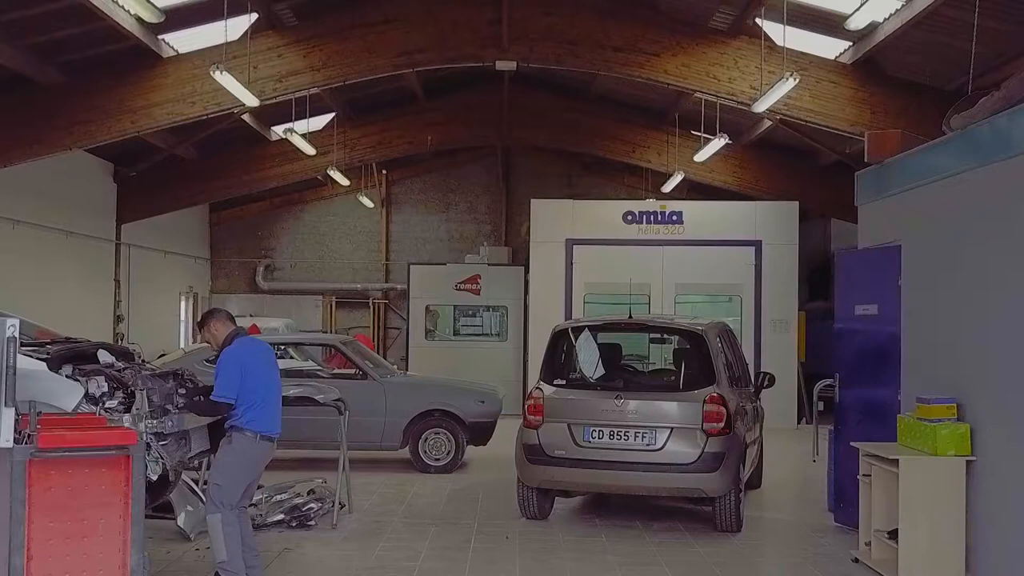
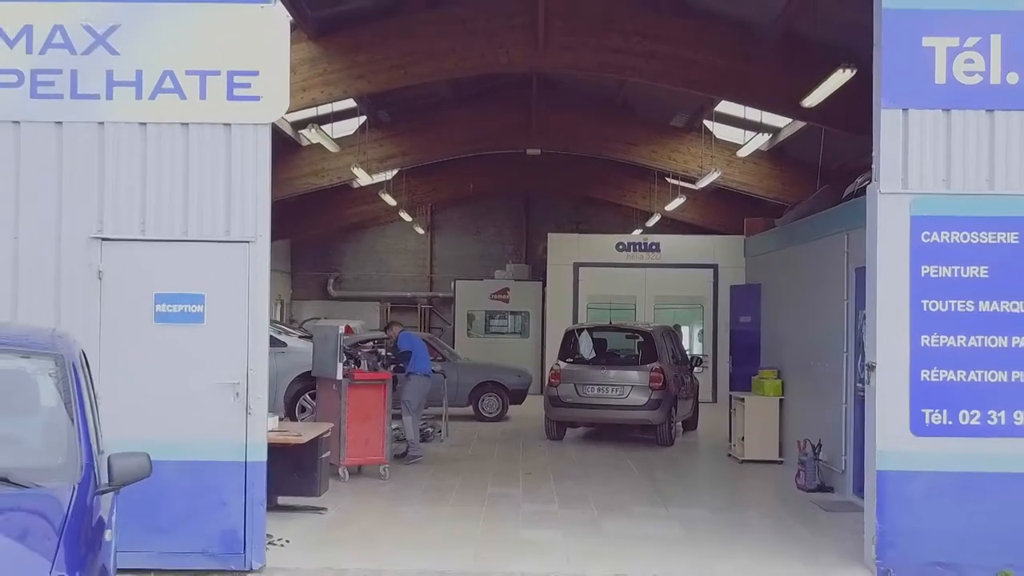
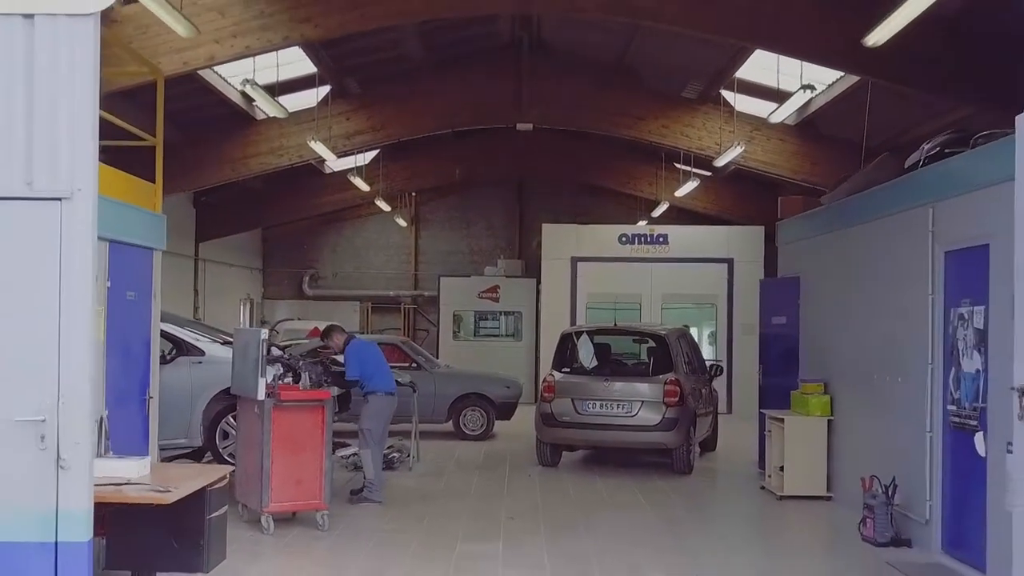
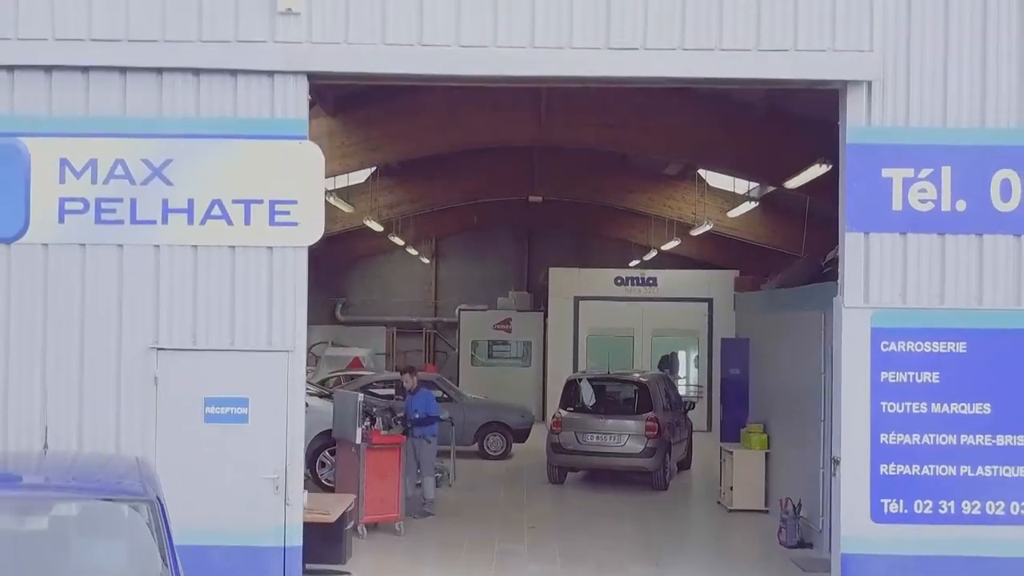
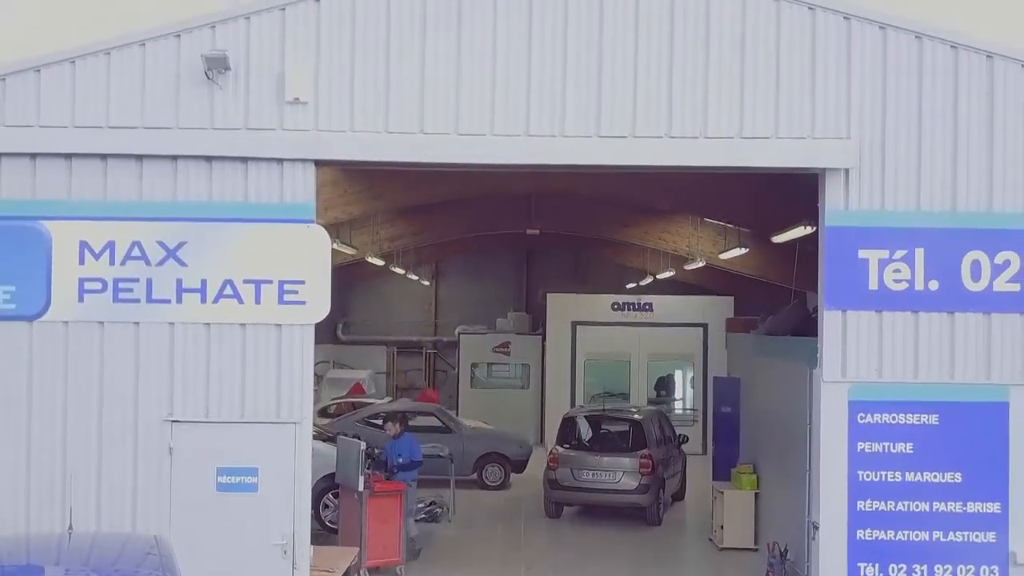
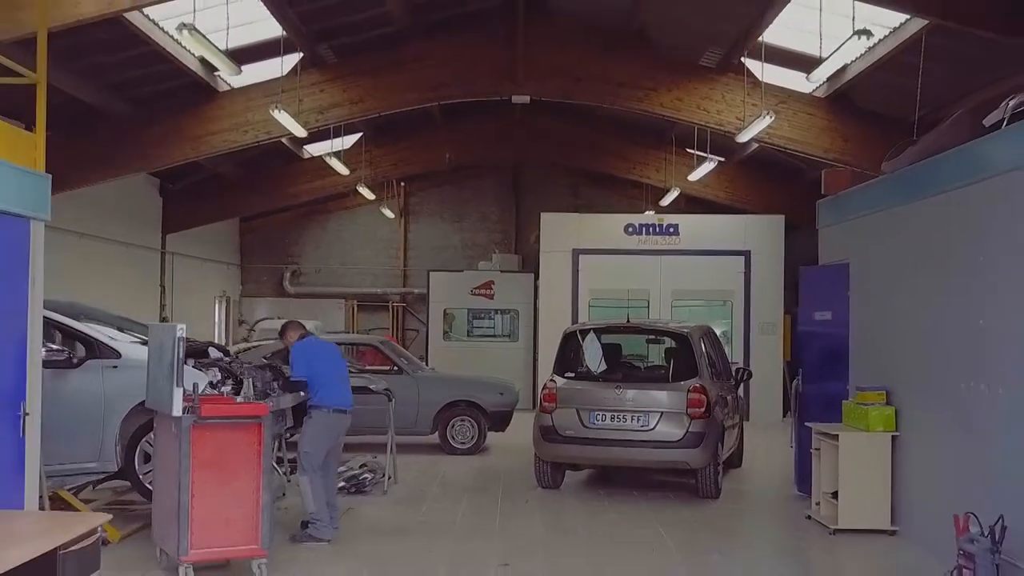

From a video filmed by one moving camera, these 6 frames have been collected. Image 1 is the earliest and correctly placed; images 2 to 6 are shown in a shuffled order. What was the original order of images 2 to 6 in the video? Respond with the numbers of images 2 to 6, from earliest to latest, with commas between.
6, 3, 2, 4, 5
